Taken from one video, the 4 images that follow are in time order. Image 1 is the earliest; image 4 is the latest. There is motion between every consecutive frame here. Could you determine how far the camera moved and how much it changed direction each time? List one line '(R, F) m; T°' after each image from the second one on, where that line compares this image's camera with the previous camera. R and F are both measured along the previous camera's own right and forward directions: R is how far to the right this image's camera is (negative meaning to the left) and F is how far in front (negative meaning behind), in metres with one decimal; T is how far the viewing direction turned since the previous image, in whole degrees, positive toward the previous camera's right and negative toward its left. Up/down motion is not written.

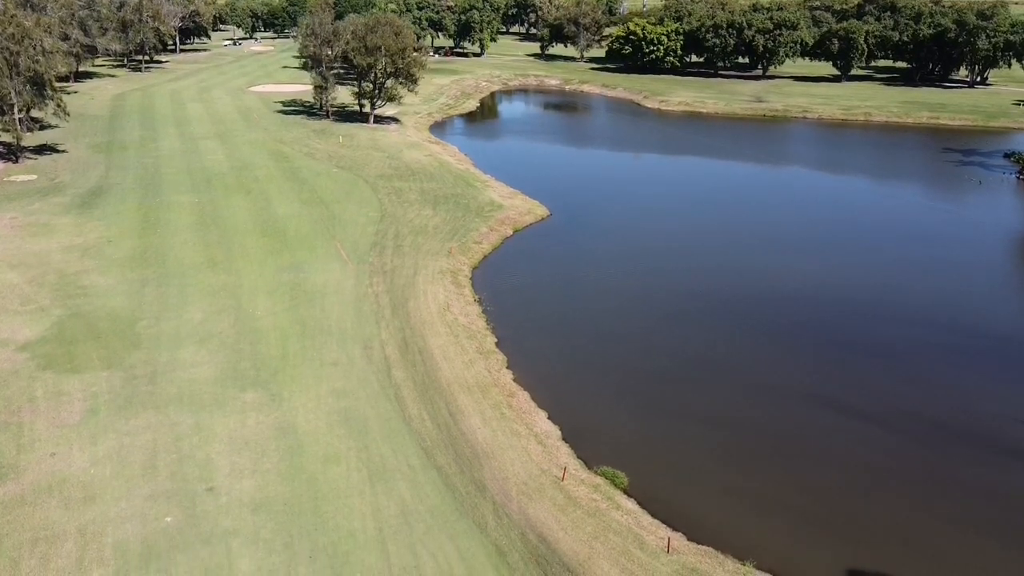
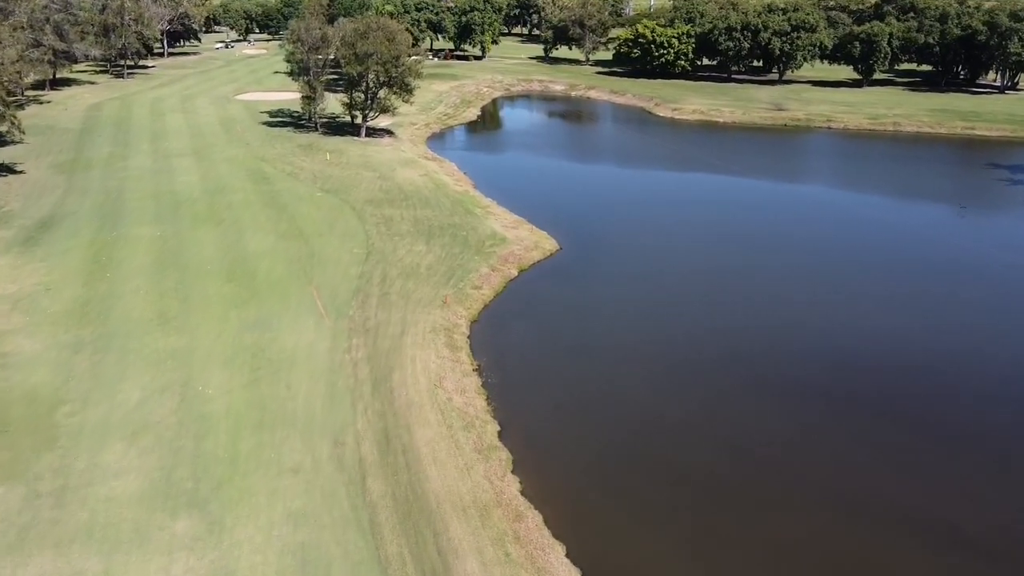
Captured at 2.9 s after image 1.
(-0.1, +4.8) m; 0°
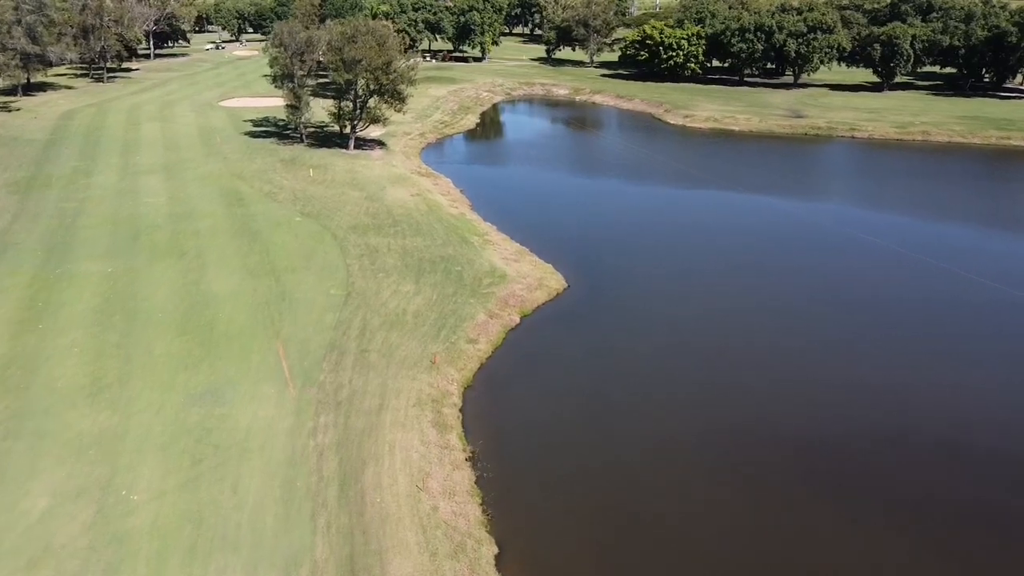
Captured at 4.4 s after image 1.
(0.0, +4.4) m; 0°
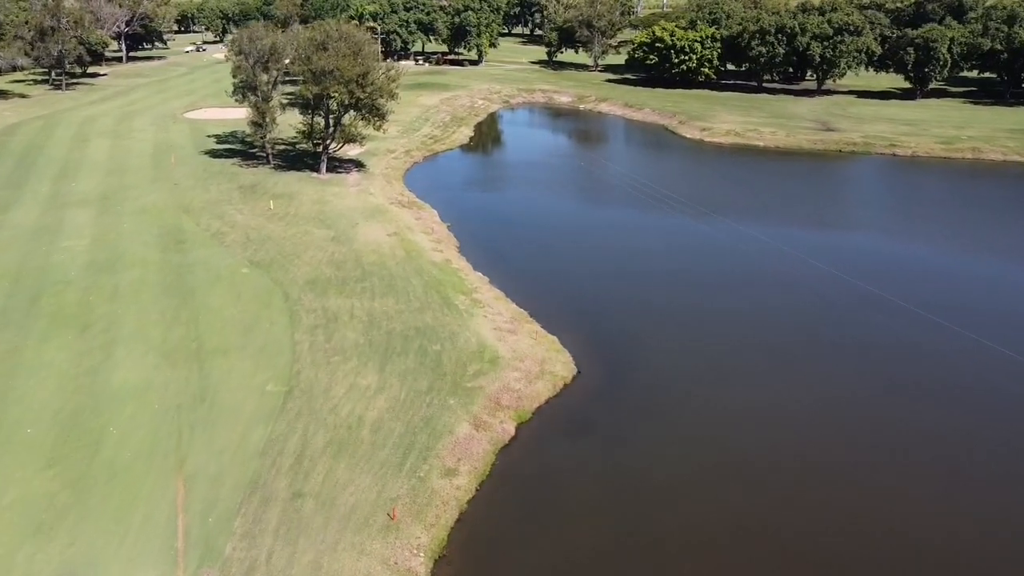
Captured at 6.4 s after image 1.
(+0.1, +7.1) m; 0°
